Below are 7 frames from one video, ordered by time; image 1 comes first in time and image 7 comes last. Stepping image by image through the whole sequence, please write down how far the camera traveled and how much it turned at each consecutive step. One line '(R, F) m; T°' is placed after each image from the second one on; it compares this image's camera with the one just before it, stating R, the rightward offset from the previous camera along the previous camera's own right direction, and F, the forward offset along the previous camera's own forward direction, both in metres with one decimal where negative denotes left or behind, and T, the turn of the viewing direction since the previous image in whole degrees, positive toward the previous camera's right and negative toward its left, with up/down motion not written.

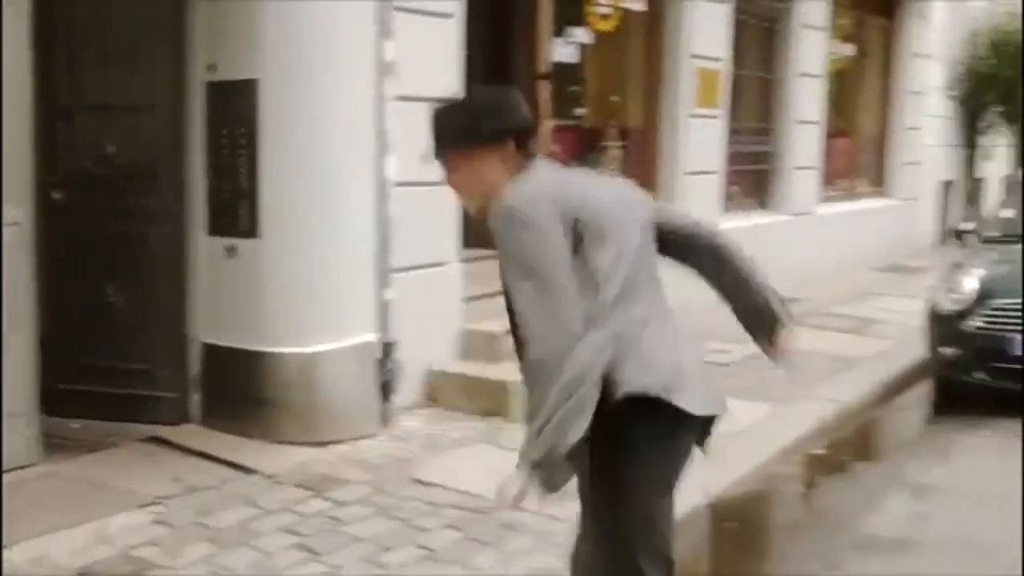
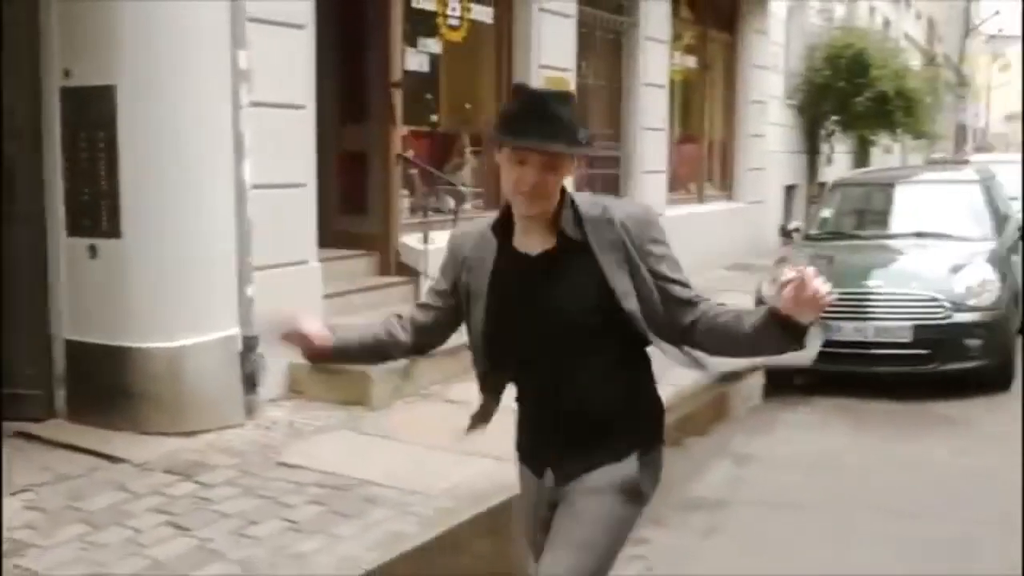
(0.0, -0.4) m; +6°
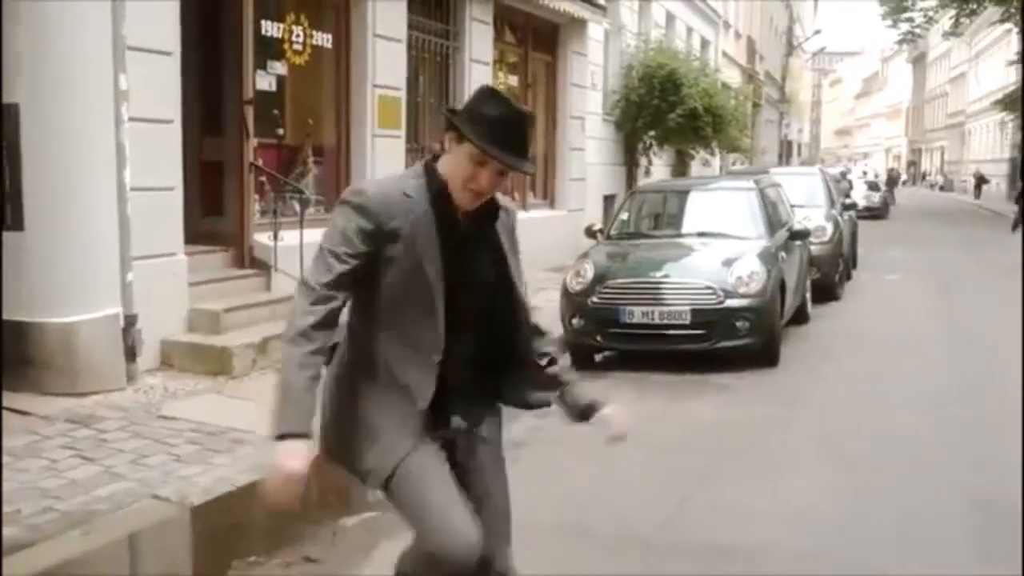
(0.0, -1.4) m; +7°
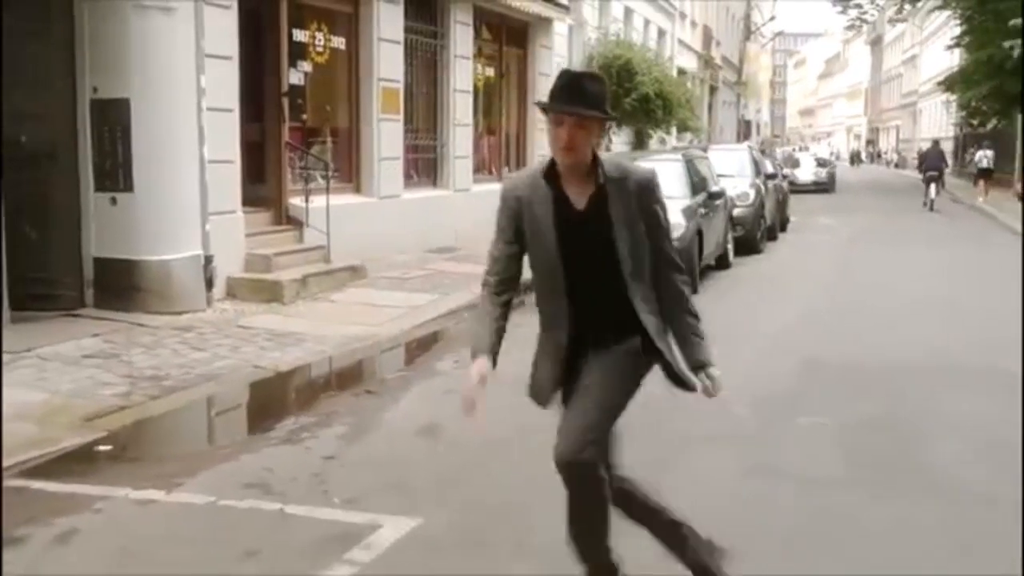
(-0.1, -2.6) m; +1°
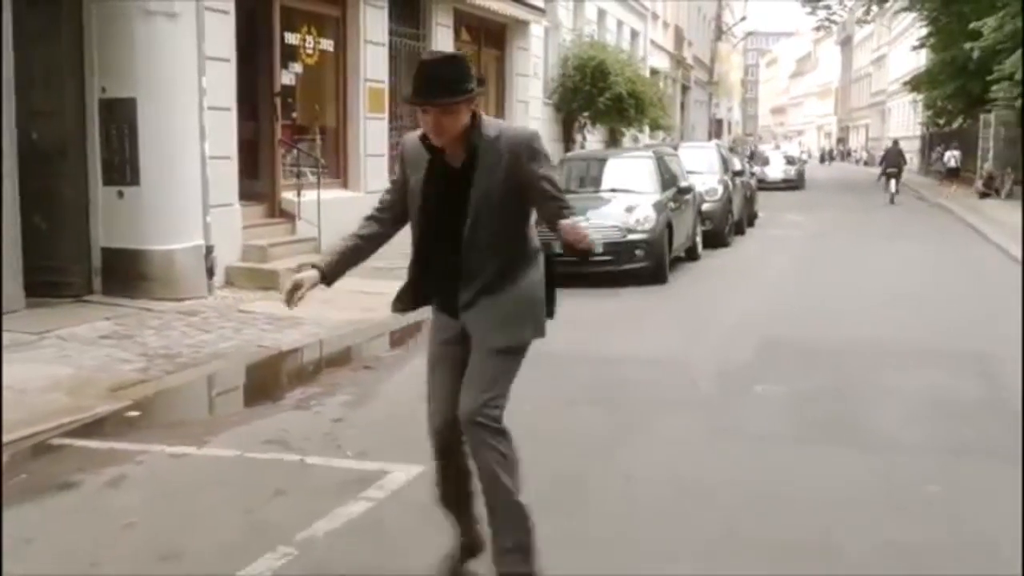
(-0.1, -0.7) m; +1°
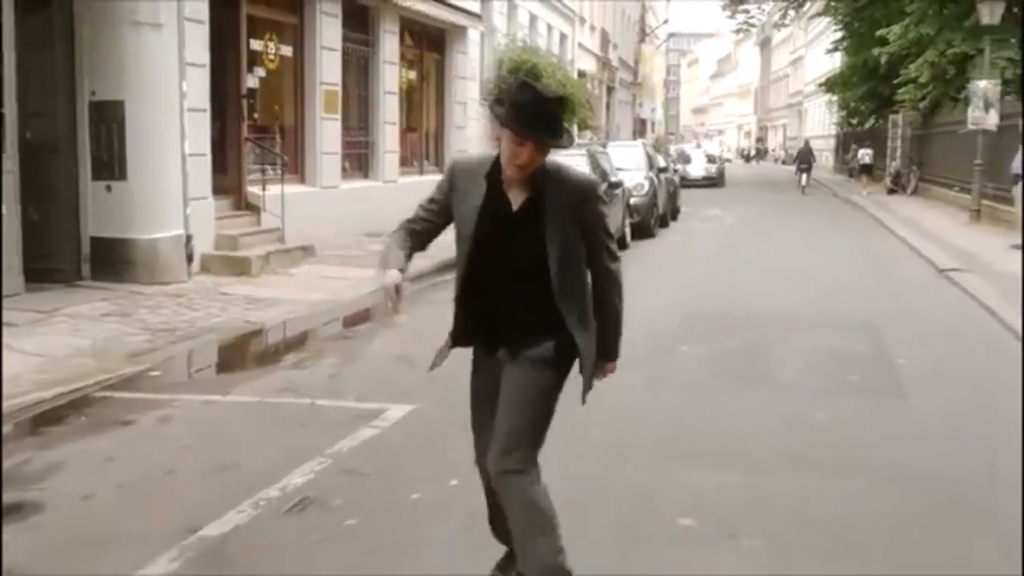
(-0.2, -1.3) m; +3°
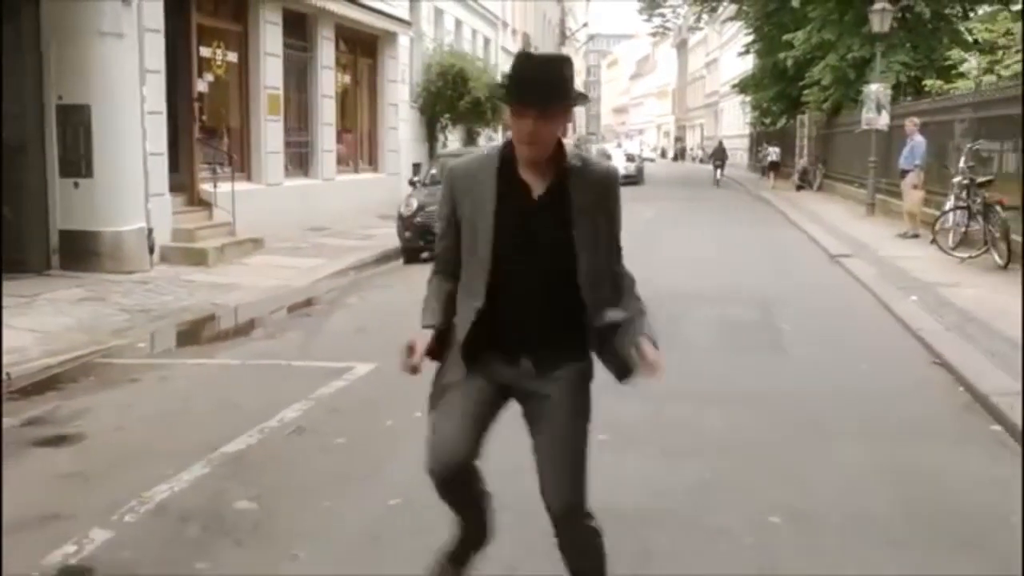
(-0.1, -1.2) m; +3°
